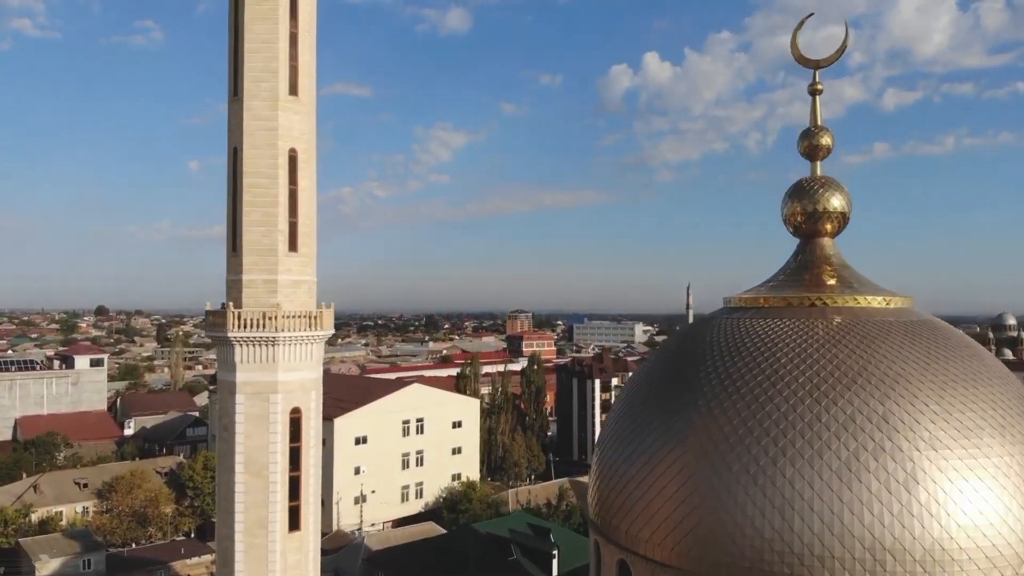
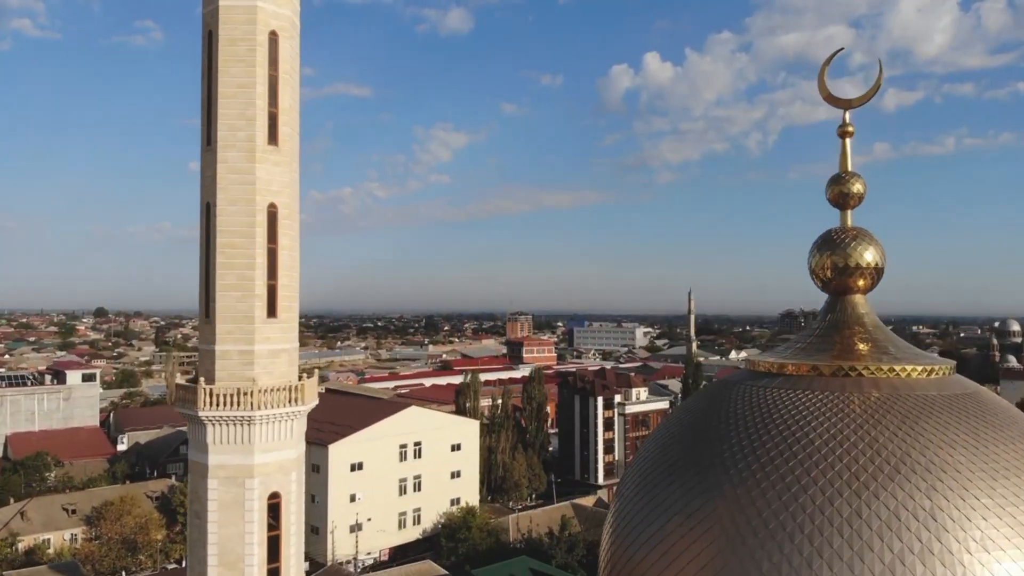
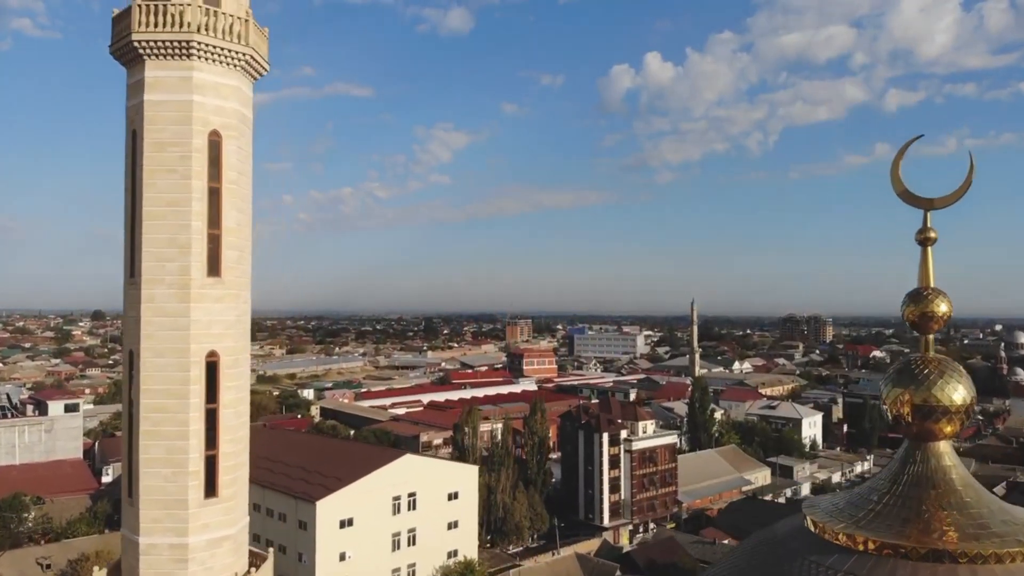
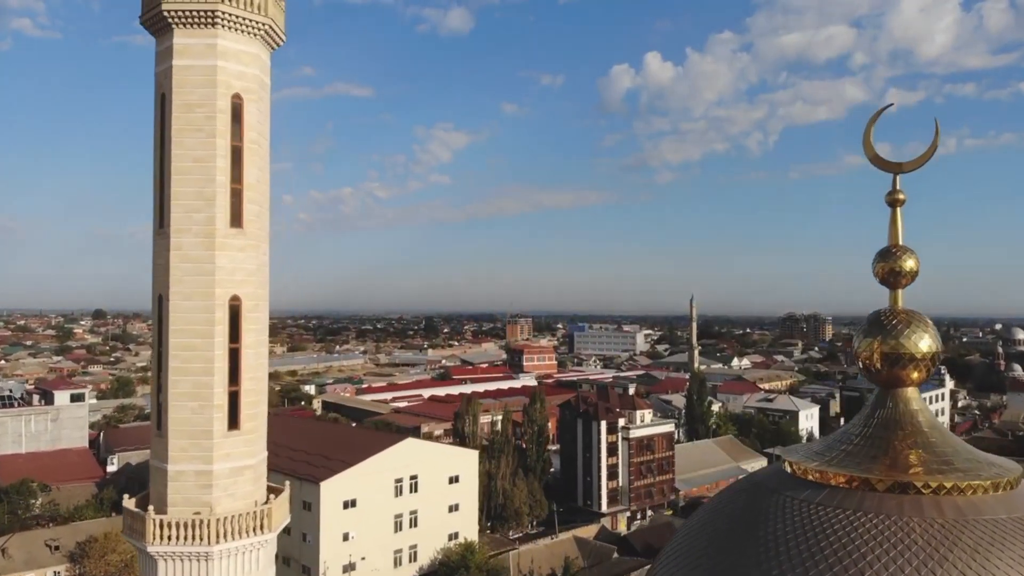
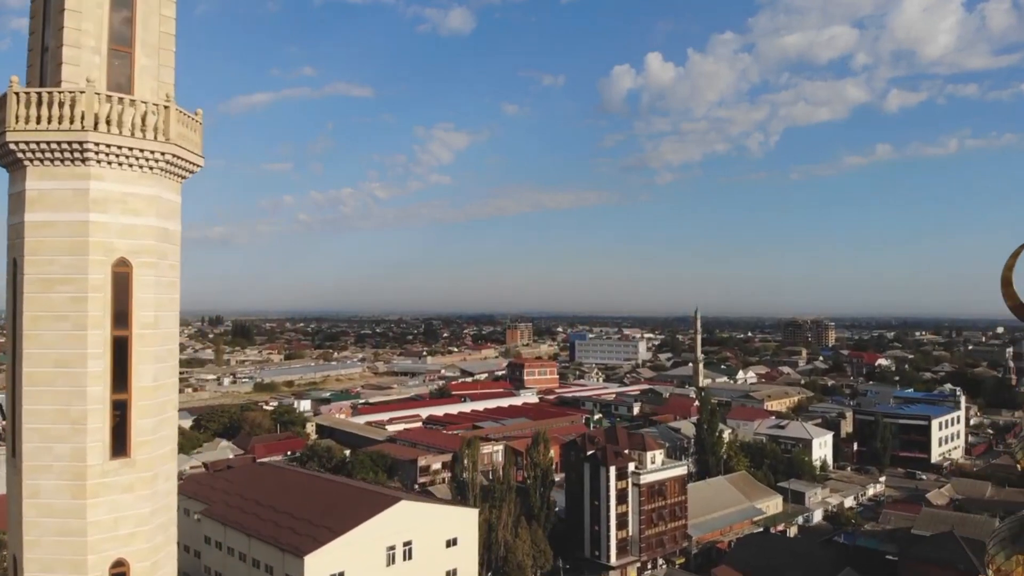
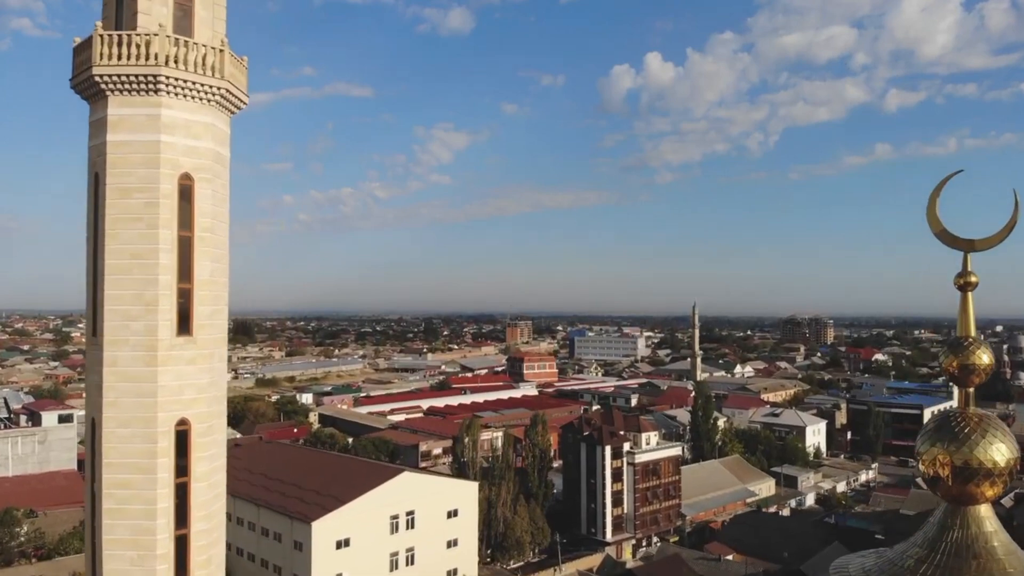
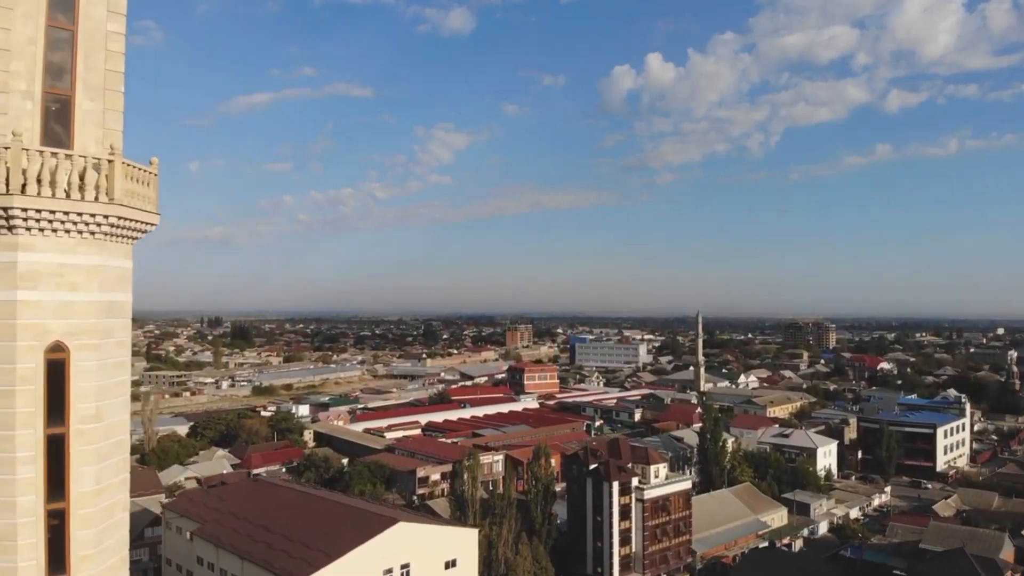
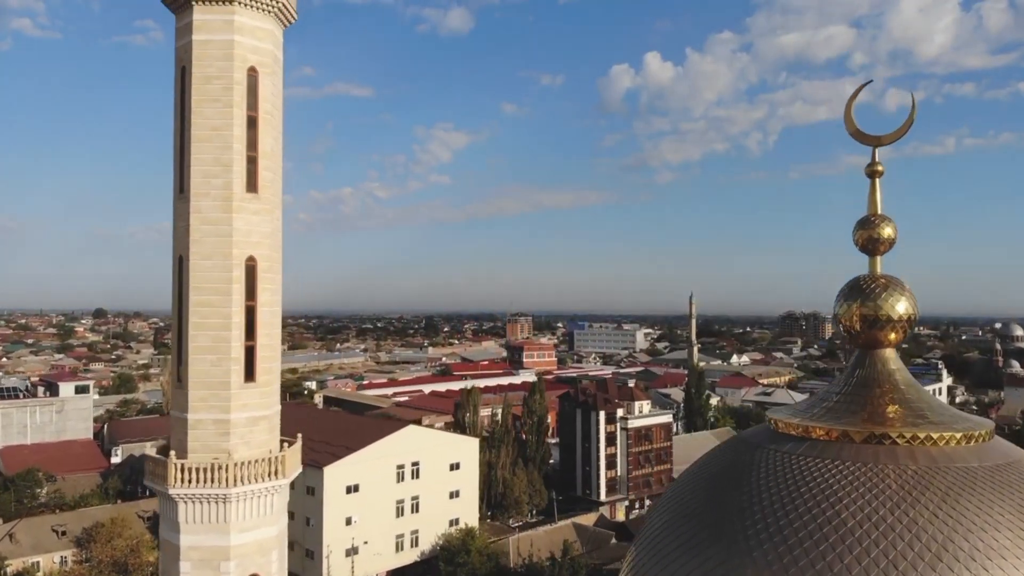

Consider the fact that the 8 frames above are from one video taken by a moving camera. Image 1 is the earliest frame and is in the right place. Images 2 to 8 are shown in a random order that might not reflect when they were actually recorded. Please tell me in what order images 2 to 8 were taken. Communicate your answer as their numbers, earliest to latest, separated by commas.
2, 8, 4, 3, 6, 5, 7
